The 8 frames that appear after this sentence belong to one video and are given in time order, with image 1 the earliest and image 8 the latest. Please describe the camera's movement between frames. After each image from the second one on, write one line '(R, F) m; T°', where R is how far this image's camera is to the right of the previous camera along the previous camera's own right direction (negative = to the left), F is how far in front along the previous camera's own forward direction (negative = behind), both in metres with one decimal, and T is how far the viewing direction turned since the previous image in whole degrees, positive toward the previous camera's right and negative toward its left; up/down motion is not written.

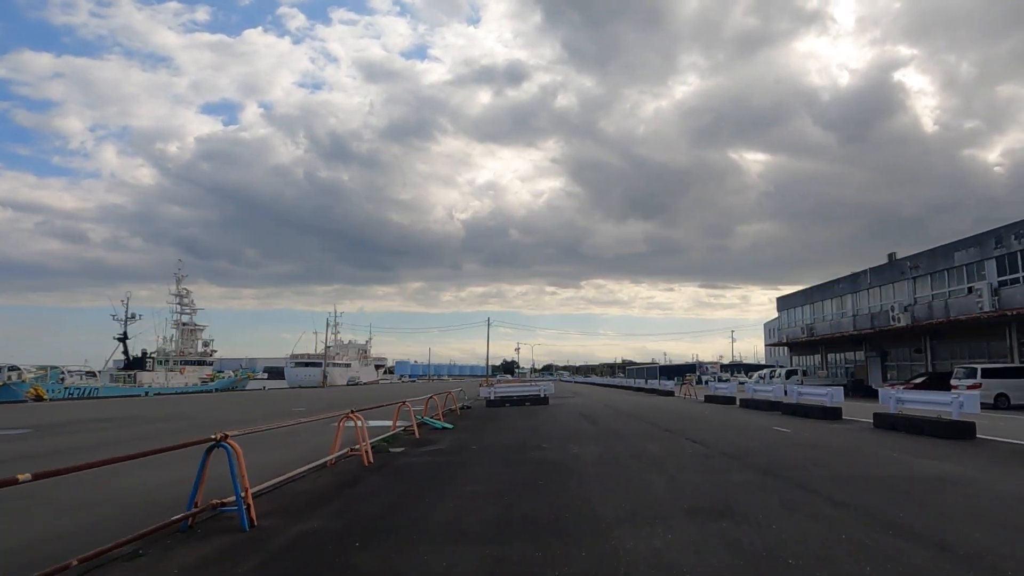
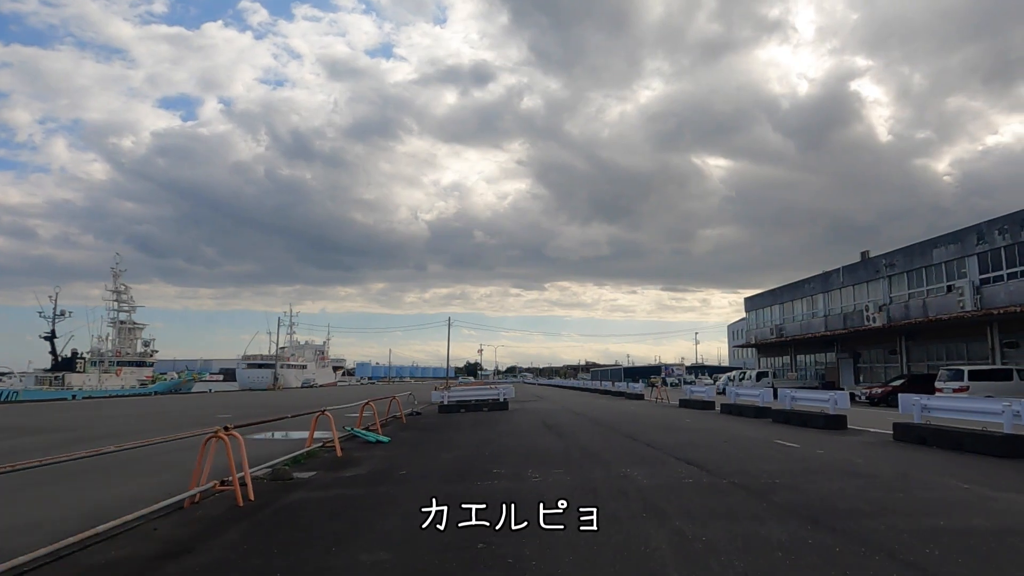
(+0.3, +3.2) m; +3°
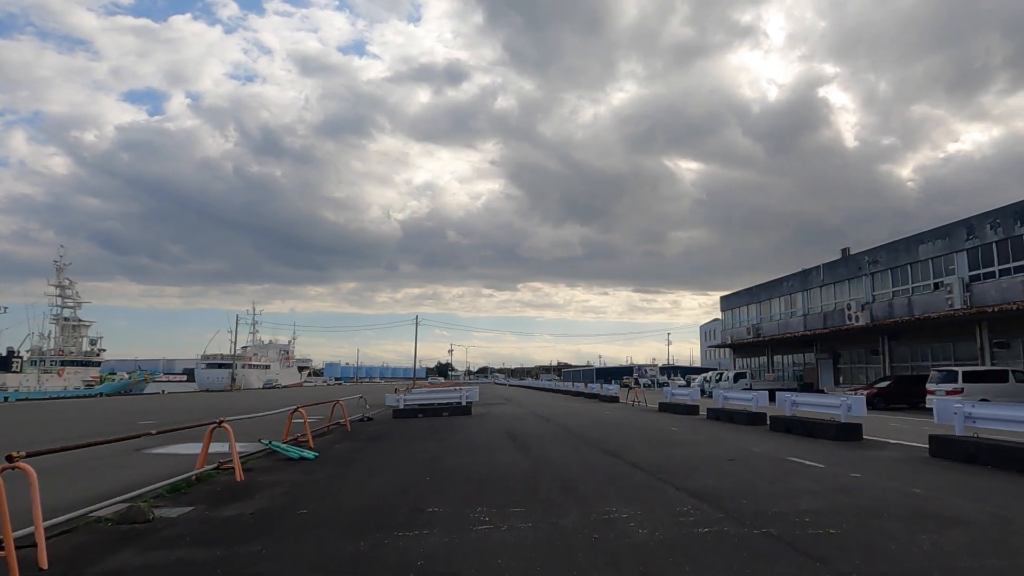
(+0.3, +2.7) m; +2°
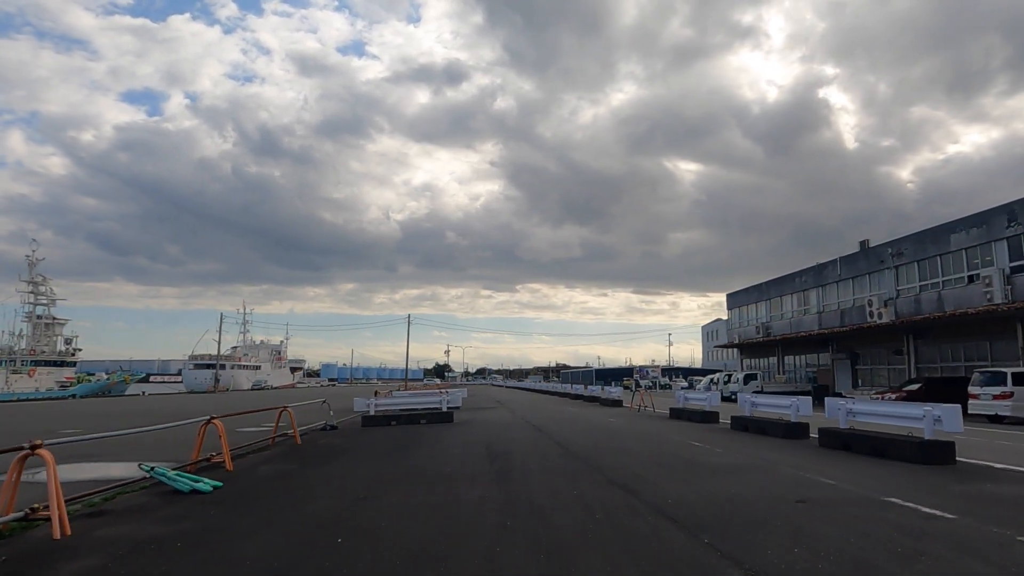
(+0.3, +3.5) m; 0°
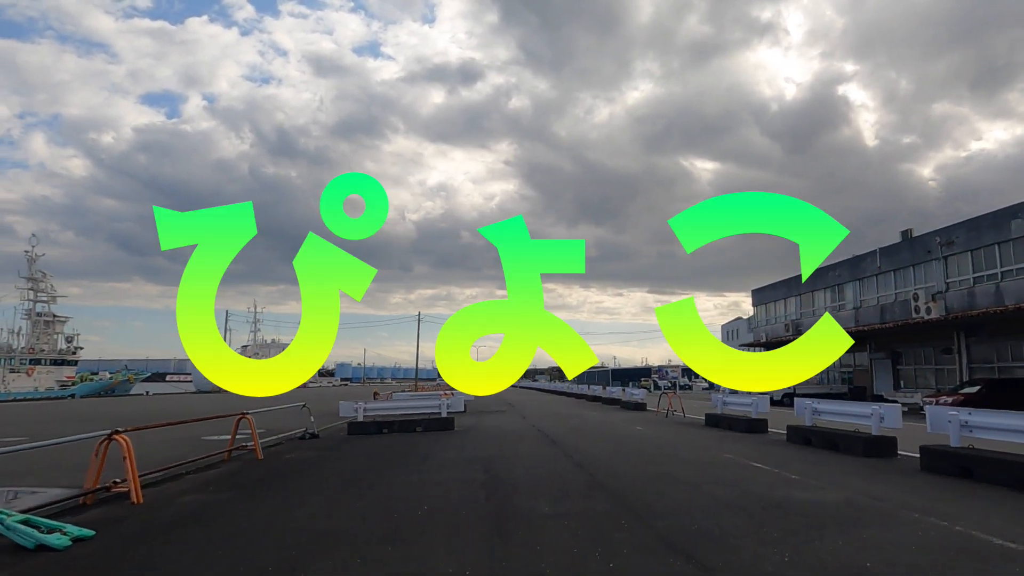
(+0.1, +3.0) m; -1°
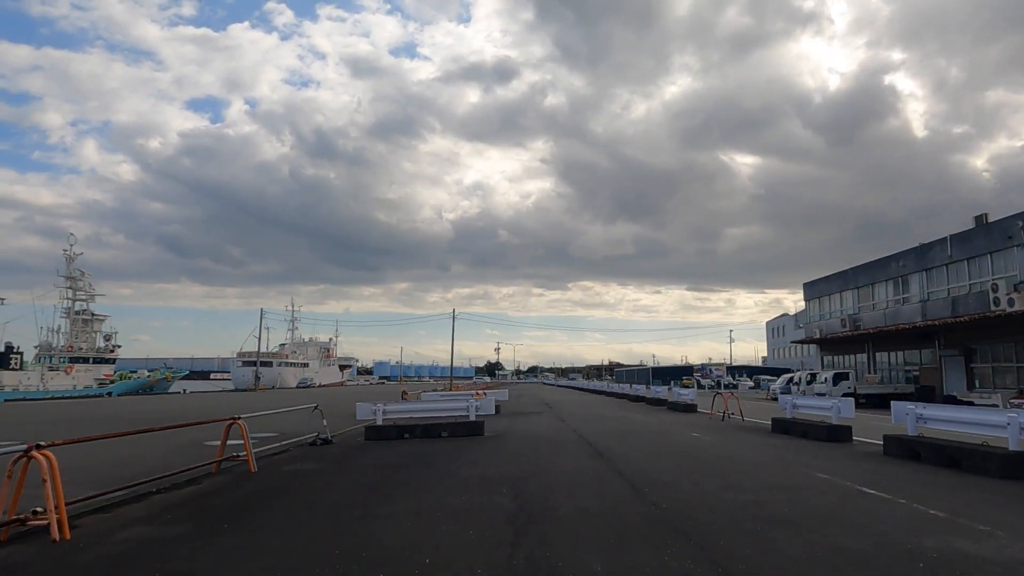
(0.0, +2.2) m; -3°
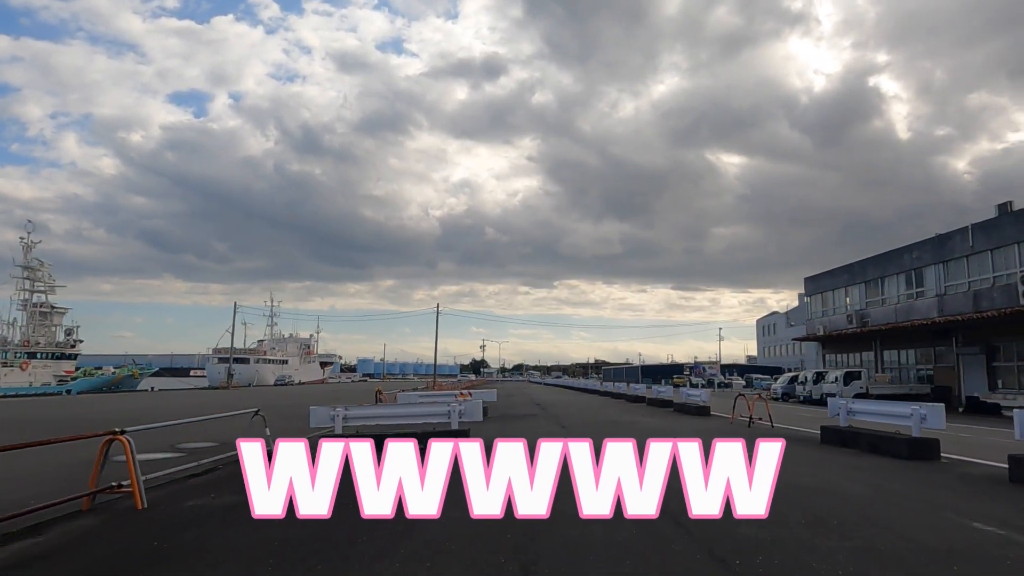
(-0.1, +3.3) m; +1°
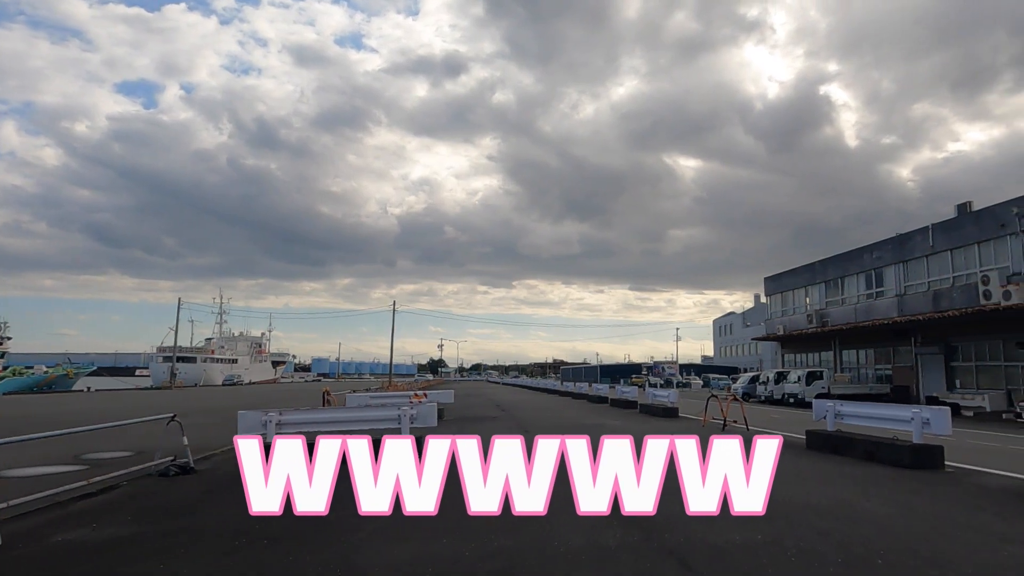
(0.0, +1.5) m; +4°
